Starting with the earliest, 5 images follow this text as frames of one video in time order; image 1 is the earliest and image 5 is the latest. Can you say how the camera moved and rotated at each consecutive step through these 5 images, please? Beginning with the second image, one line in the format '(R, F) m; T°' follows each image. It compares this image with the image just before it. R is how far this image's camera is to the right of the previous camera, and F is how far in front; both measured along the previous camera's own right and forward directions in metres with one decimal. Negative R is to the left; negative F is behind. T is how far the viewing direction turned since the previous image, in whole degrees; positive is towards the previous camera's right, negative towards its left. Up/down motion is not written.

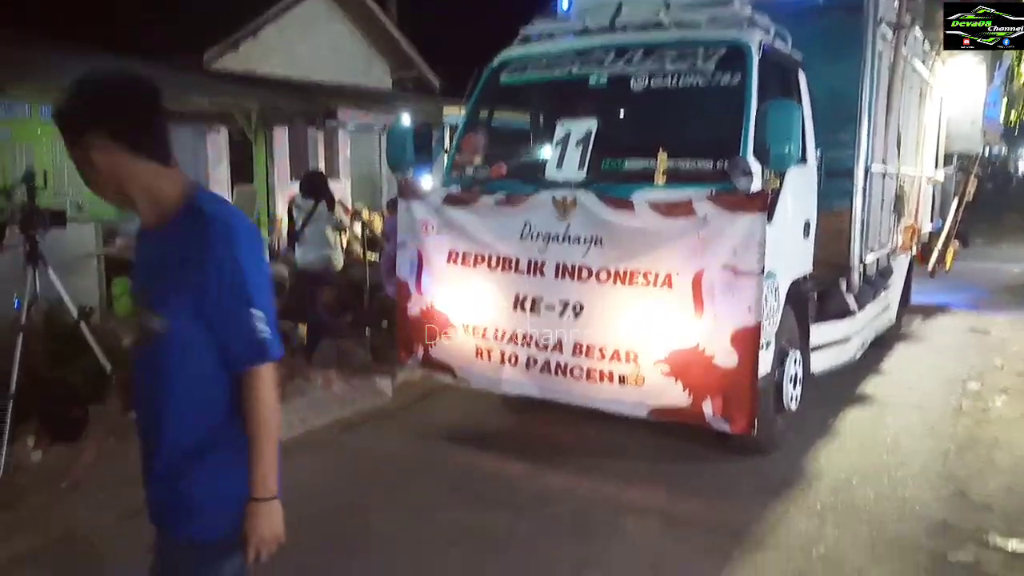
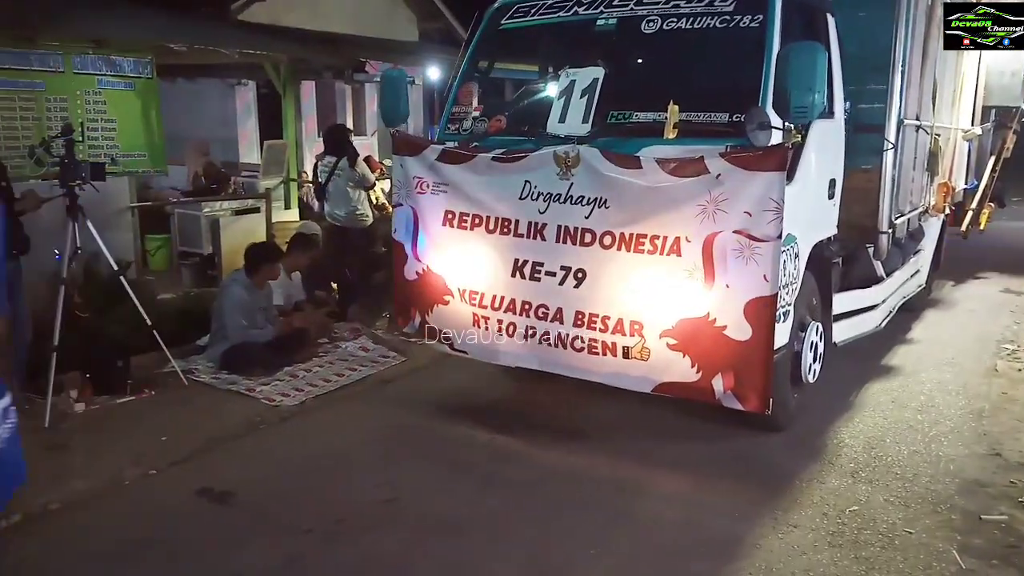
(+0.1, +0.4) m; -2°
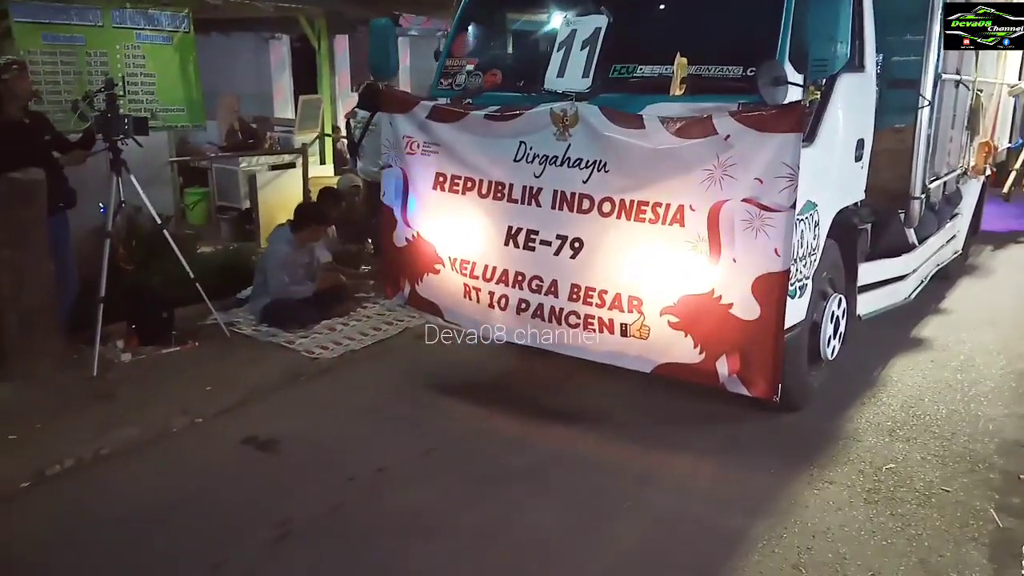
(+0.2, +0.3) m; -2°
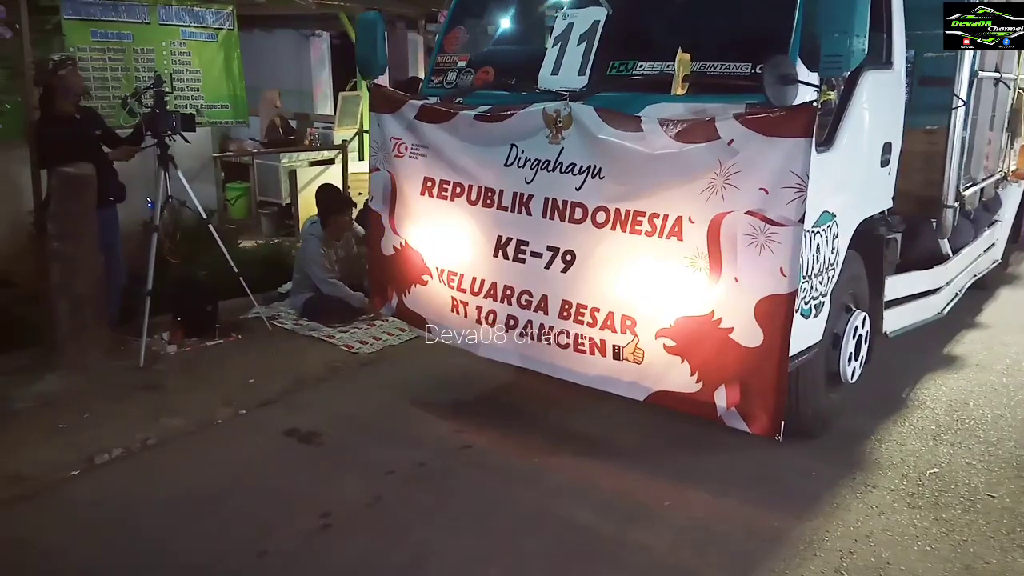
(+0.2, +0.3) m; -2°
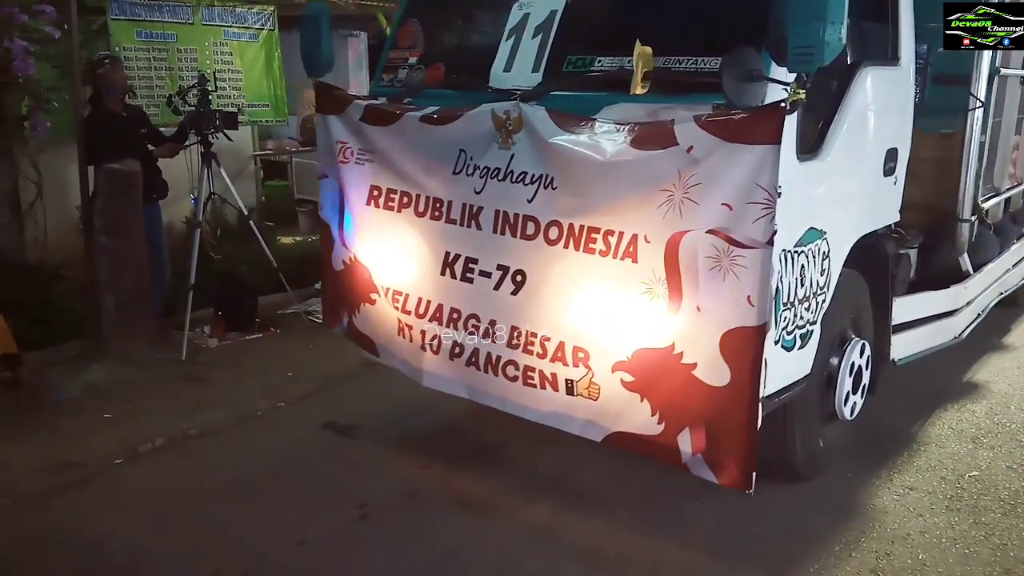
(+0.3, +0.4) m; -2°
